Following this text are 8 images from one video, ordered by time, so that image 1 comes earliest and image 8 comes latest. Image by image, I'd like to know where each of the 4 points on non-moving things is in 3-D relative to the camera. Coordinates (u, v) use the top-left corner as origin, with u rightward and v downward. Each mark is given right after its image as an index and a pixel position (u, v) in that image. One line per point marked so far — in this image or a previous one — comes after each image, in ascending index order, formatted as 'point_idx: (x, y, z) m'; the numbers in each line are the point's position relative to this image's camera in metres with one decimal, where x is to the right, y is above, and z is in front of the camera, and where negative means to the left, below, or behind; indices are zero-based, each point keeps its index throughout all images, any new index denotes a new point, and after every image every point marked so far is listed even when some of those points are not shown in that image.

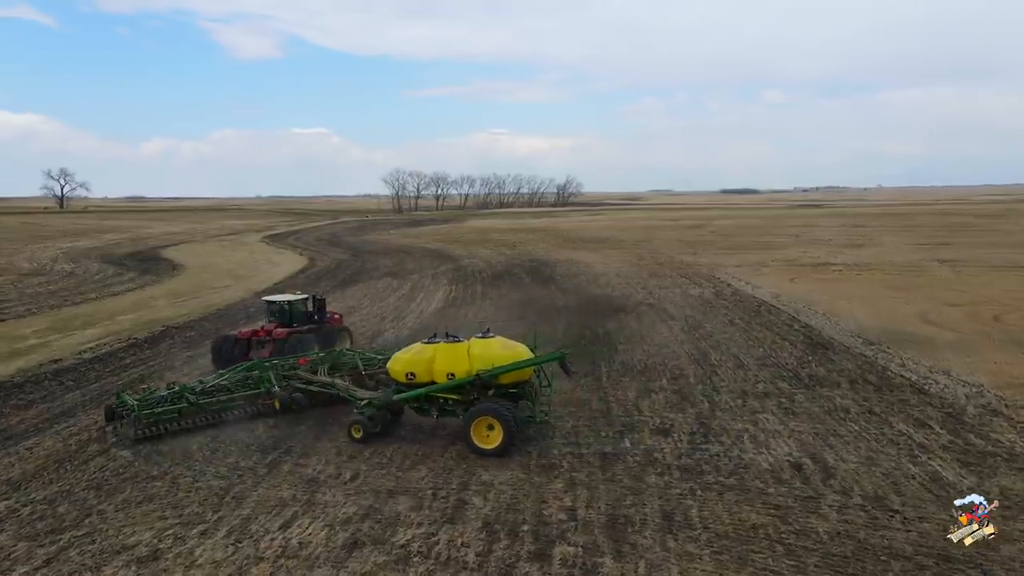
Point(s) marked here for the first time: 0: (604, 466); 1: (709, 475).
0: (+1.2, -2.4, +9.7) m
1: (+2.5, -2.4, +9.3) m
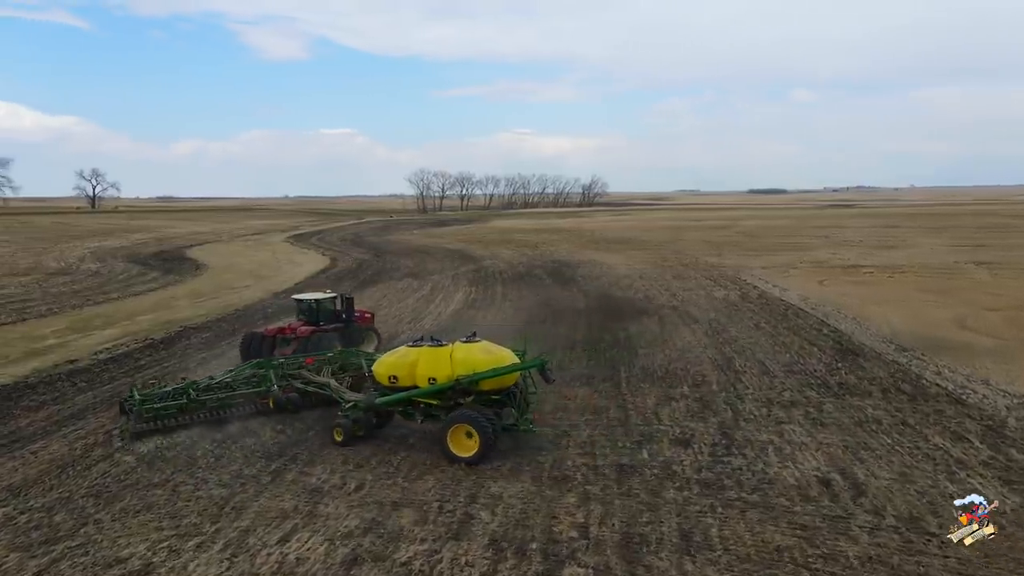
0: (+1.3, -2.4, +9.2) m
1: (+2.6, -2.4, +8.8) m
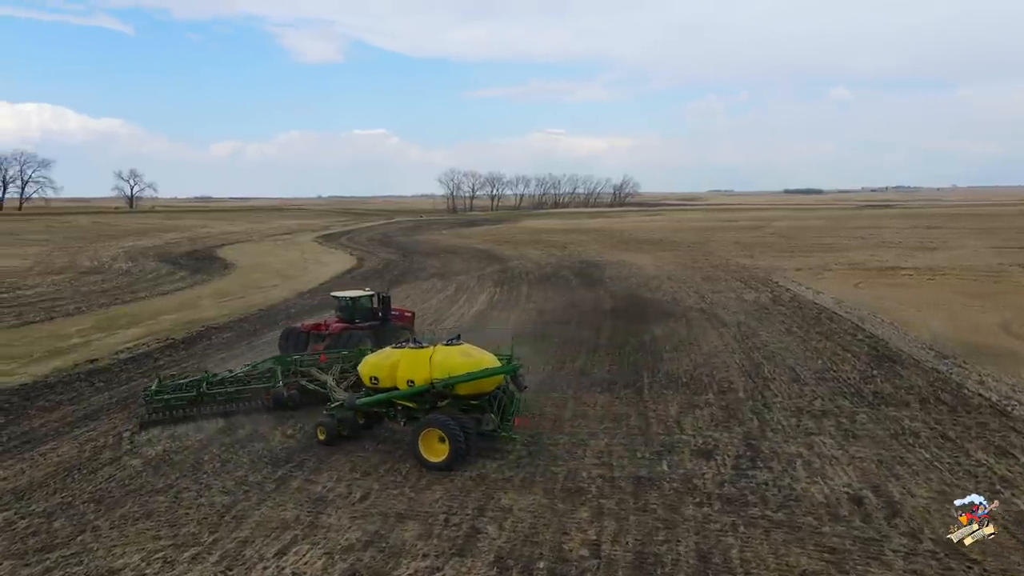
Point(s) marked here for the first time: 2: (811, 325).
0: (+1.5, -2.4, +8.8) m
1: (+2.7, -2.5, +8.3) m
2: (+7.9, -1.0, +19.4) m
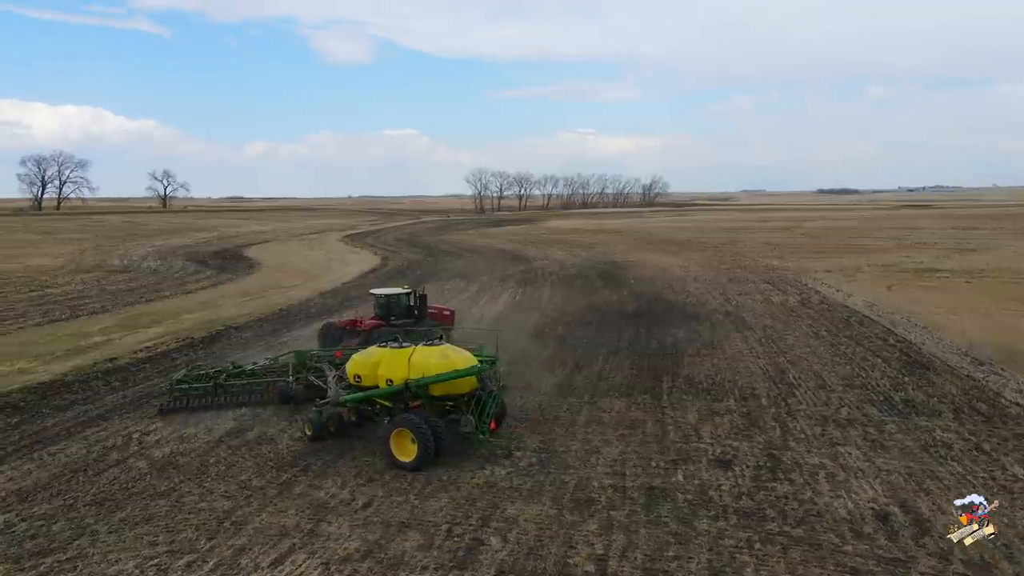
0: (+1.6, -2.5, +8.4) m
1: (+2.8, -2.5, +7.9) m
2: (+8.4, -1.0, +18.7) m
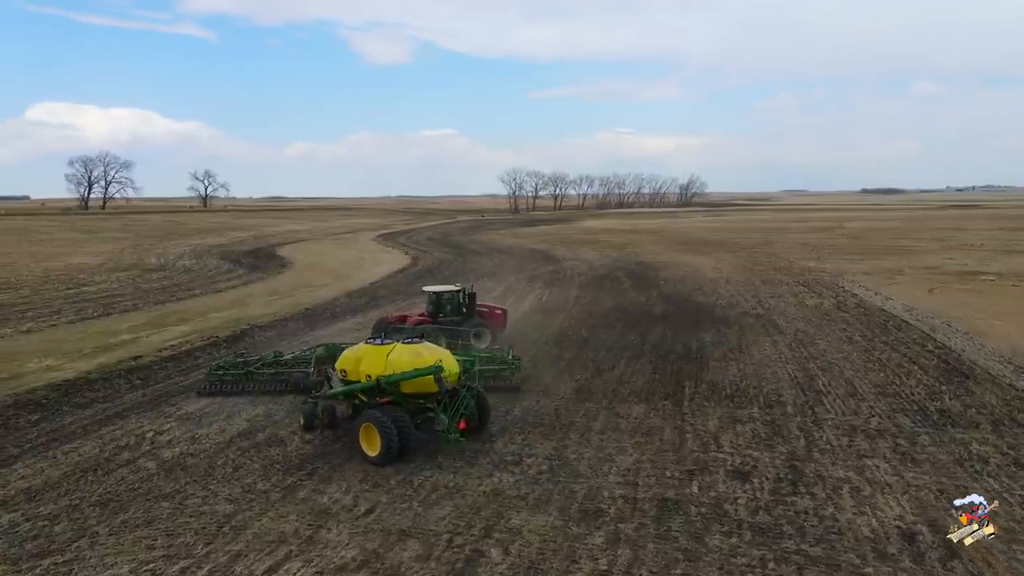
0: (+1.6, -2.5, +8.1) m
1: (+2.8, -2.6, +7.5) m
2: (+8.9, -1.1, +18.0) m
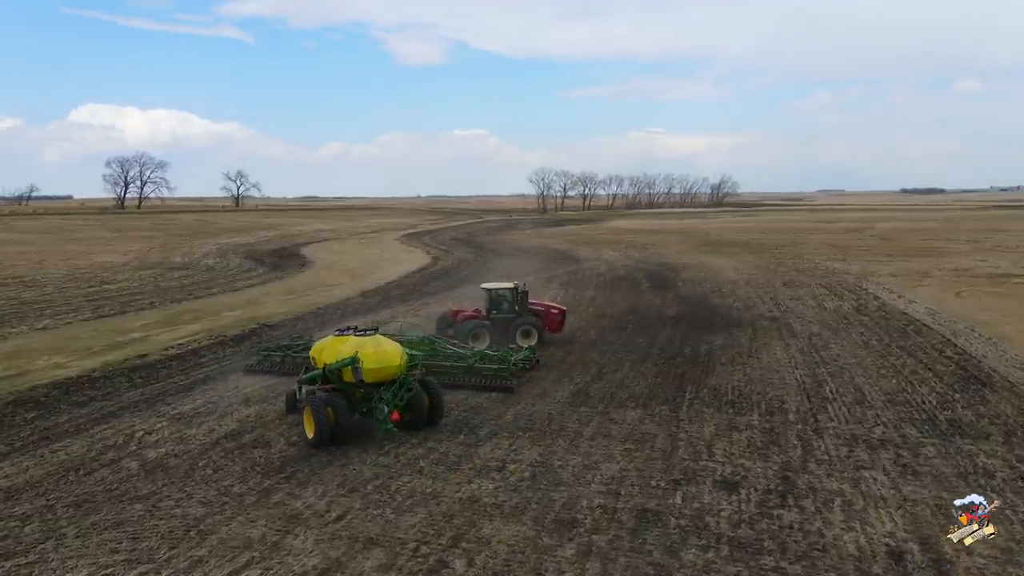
0: (+1.3, -2.6, +7.8) m
1: (+2.5, -2.6, +7.1) m
2: (+9.0, -1.2, +17.4) m
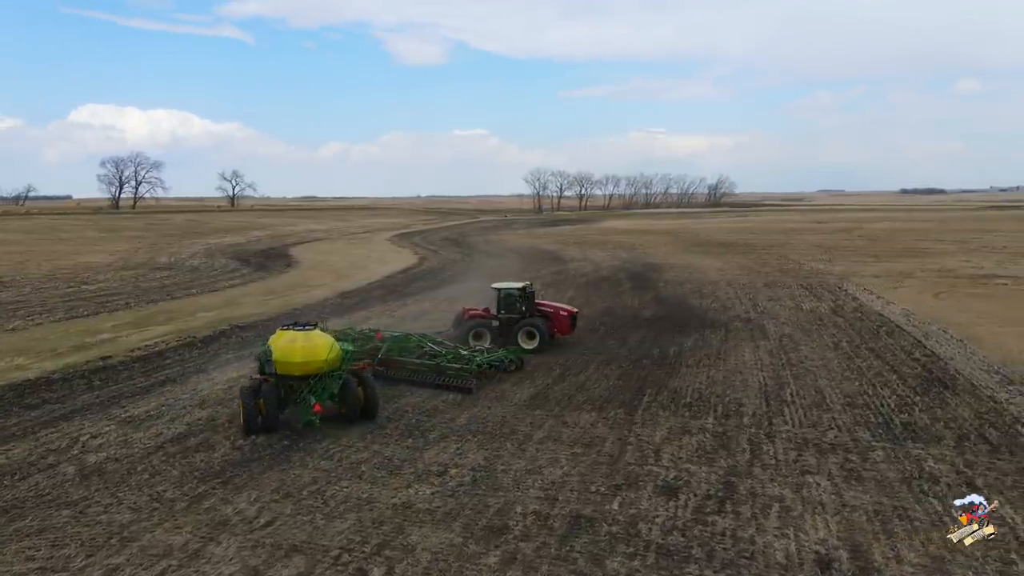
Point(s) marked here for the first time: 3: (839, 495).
0: (+0.6, -2.6, +7.6) m
1: (+1.7, -2.6, +7.0) m
2: (+8.3, -1.2, +17.3) m
3: (+3.8, -2.4, +8.5) m
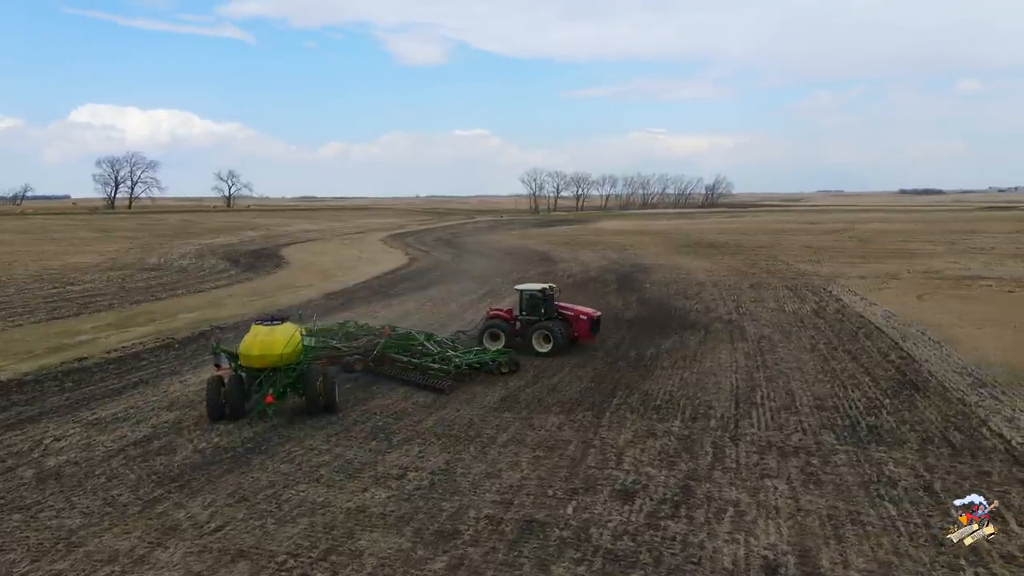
0: (0.0, -2.6, +7.6) m
1: (+1.2, -2.7, +6.9) m
2: (+7.8, -1.3, +17.2) m
3: (+3.3, -2.4, +8.5) m
